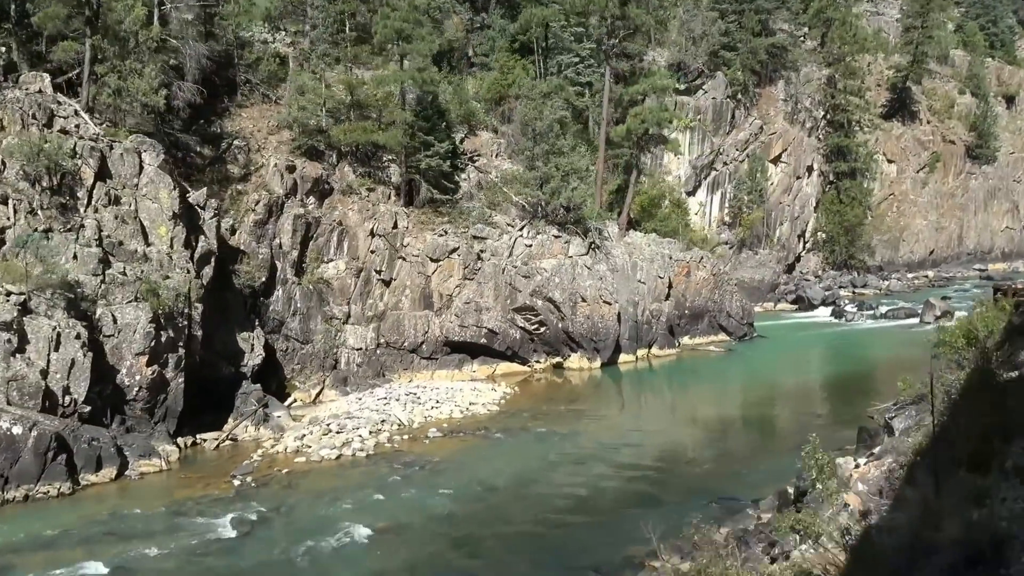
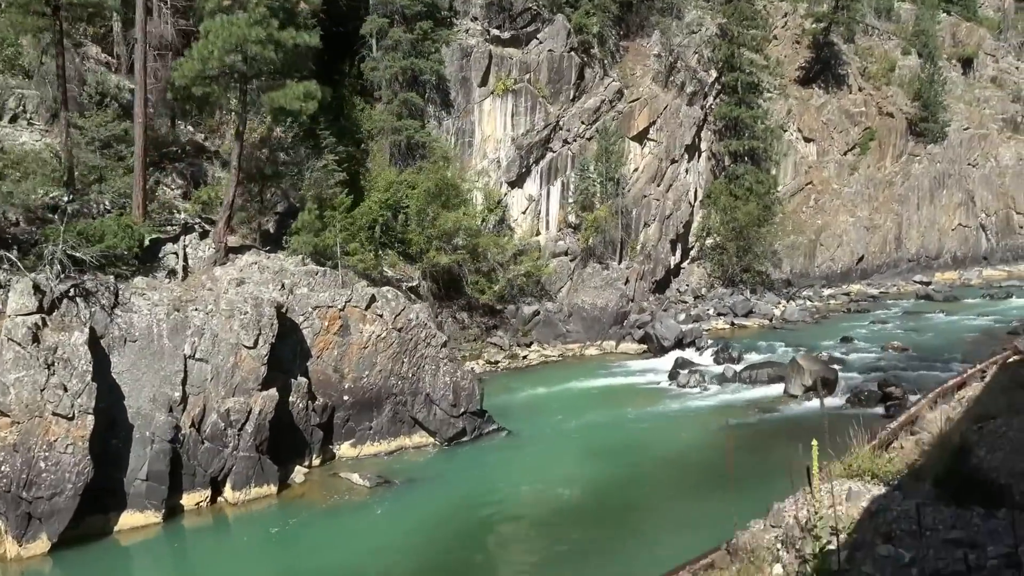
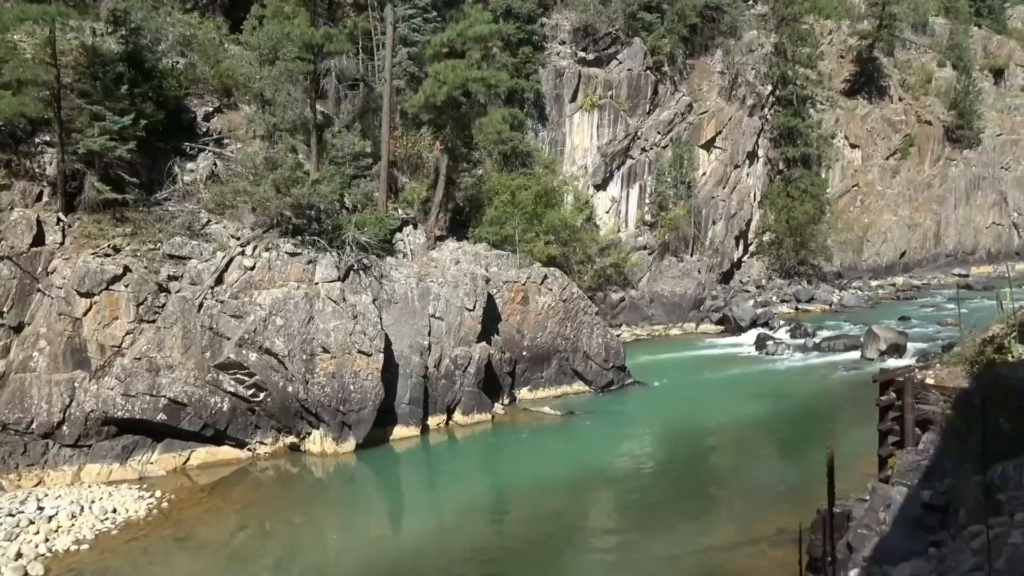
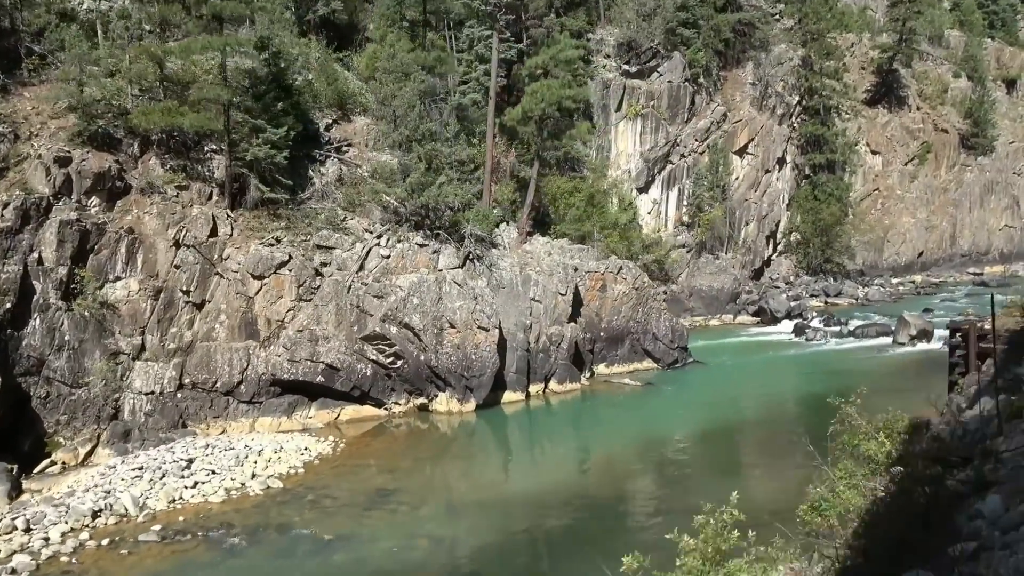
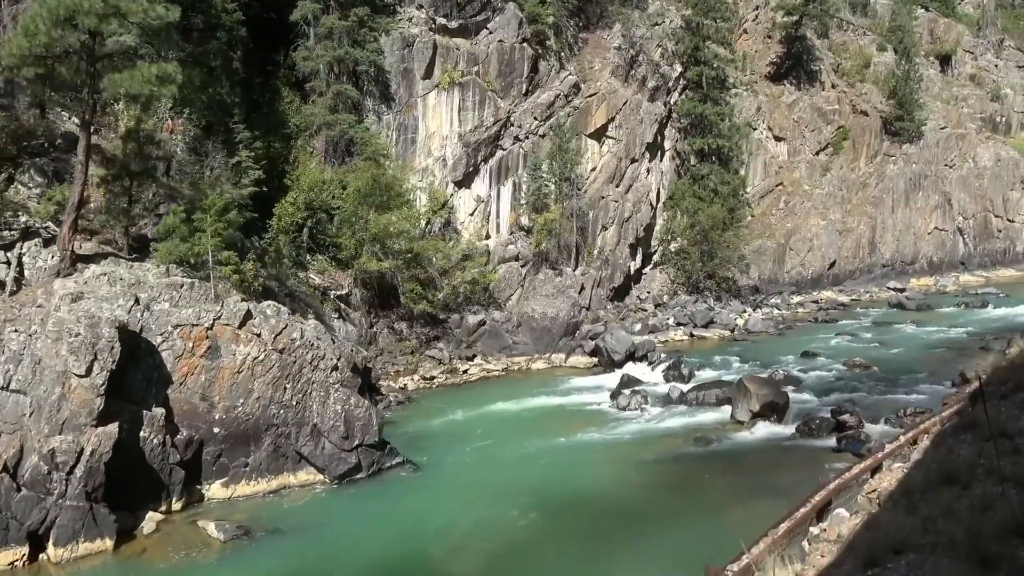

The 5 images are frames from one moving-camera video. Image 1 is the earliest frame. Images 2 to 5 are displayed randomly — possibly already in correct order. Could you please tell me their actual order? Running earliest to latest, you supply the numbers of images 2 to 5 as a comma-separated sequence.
4, 3, 2, 5
